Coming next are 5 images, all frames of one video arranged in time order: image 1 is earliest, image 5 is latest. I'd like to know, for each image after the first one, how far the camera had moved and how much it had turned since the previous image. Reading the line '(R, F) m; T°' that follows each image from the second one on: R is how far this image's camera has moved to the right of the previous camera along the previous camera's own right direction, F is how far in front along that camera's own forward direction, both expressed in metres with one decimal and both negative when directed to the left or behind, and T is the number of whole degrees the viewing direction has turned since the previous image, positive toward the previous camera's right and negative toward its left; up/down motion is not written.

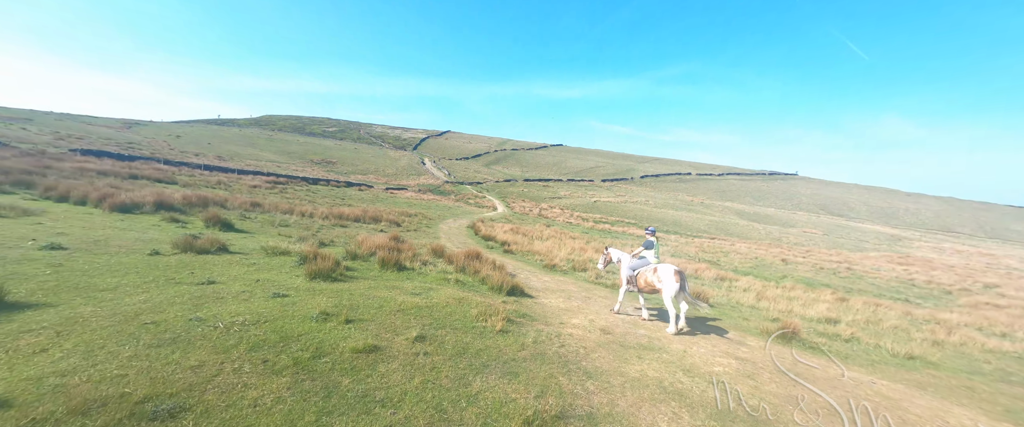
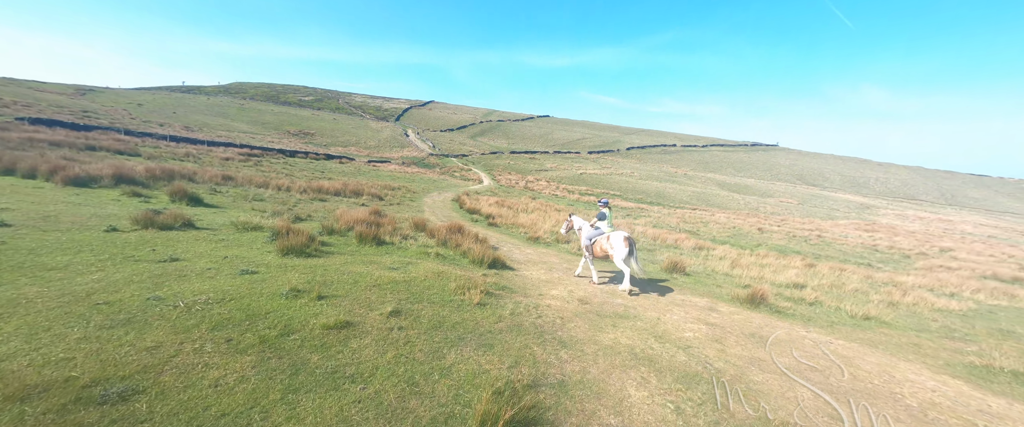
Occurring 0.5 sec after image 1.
(+0.1, +0.1) m; +2°
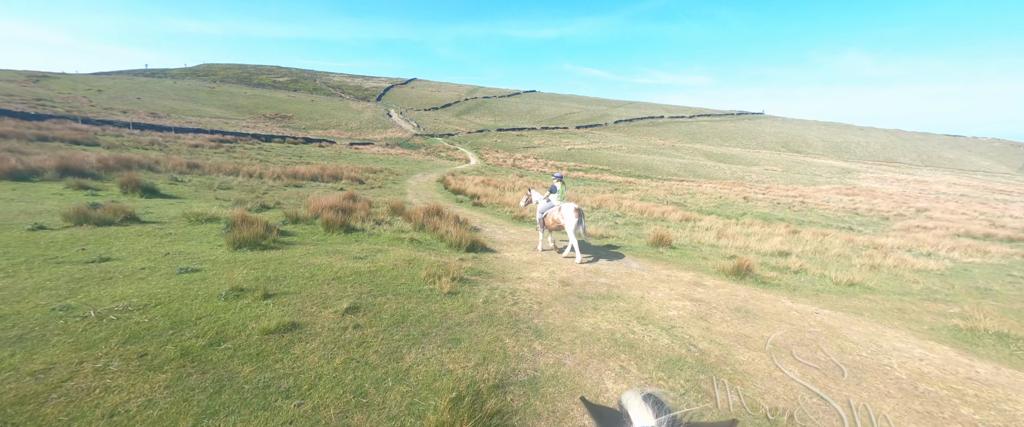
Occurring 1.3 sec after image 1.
(+0.3, +0.5) m; +2°
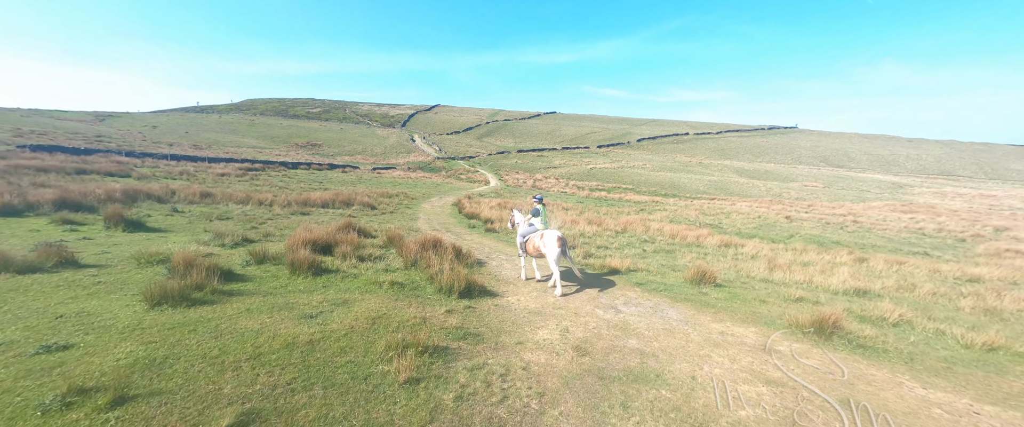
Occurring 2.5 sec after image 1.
(+0.4, +1.6) m; -4°
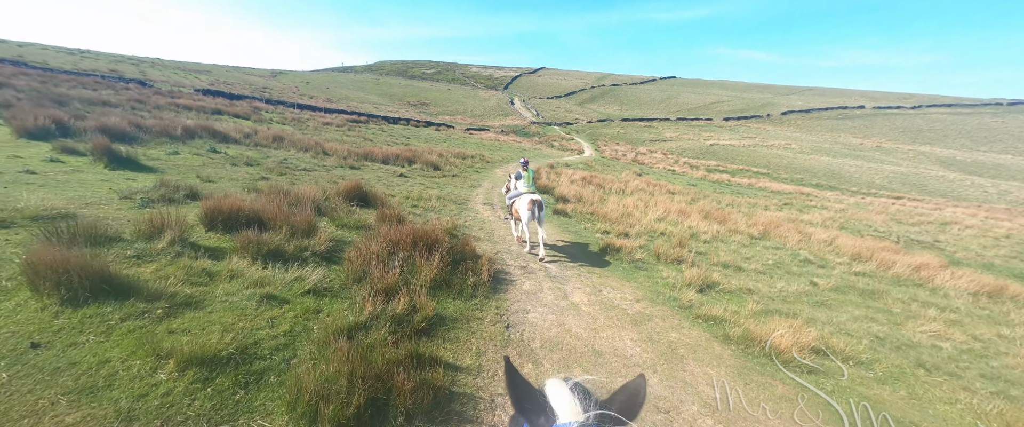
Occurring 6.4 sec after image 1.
(+0.5, +4.8) m; -15°
